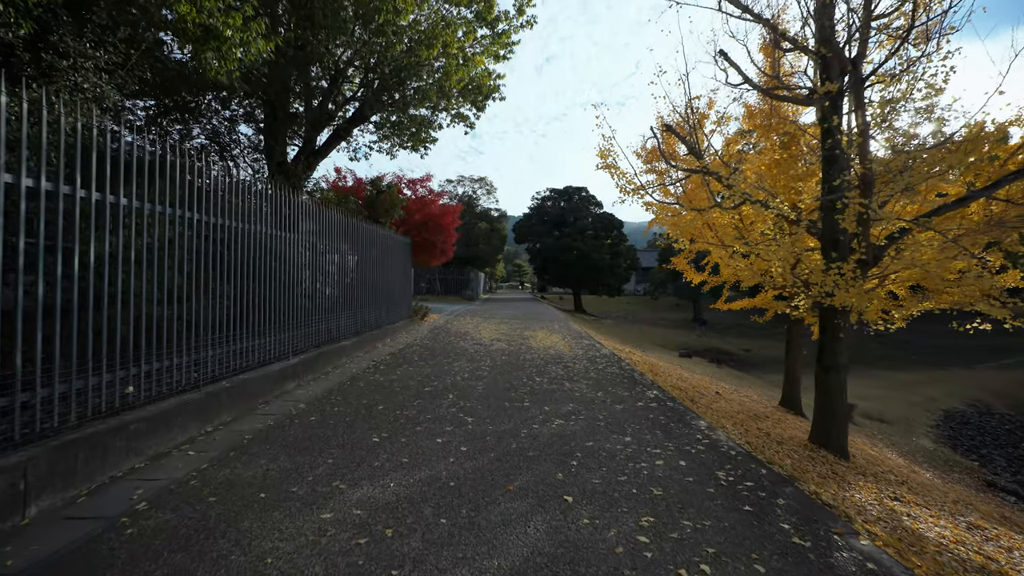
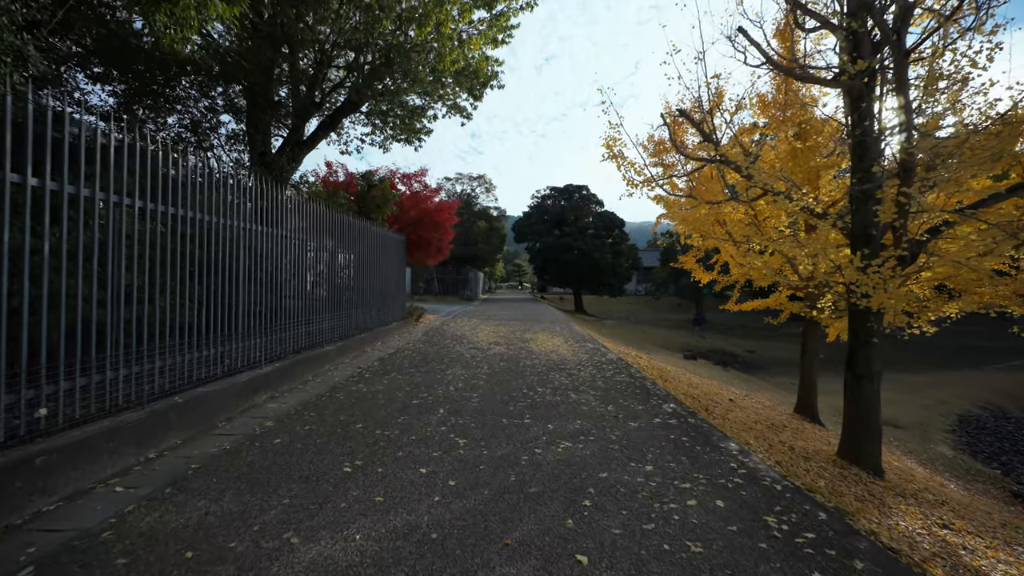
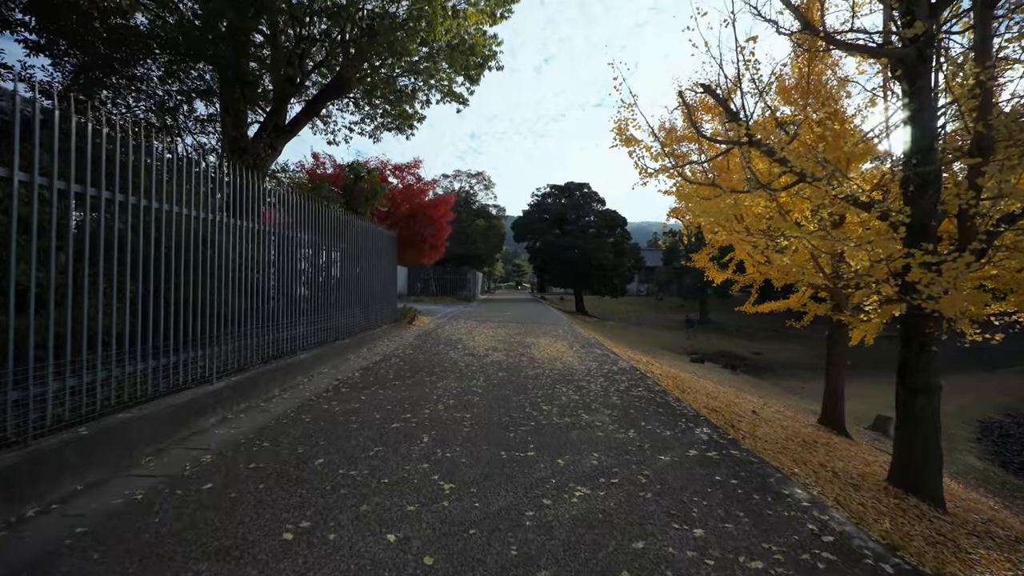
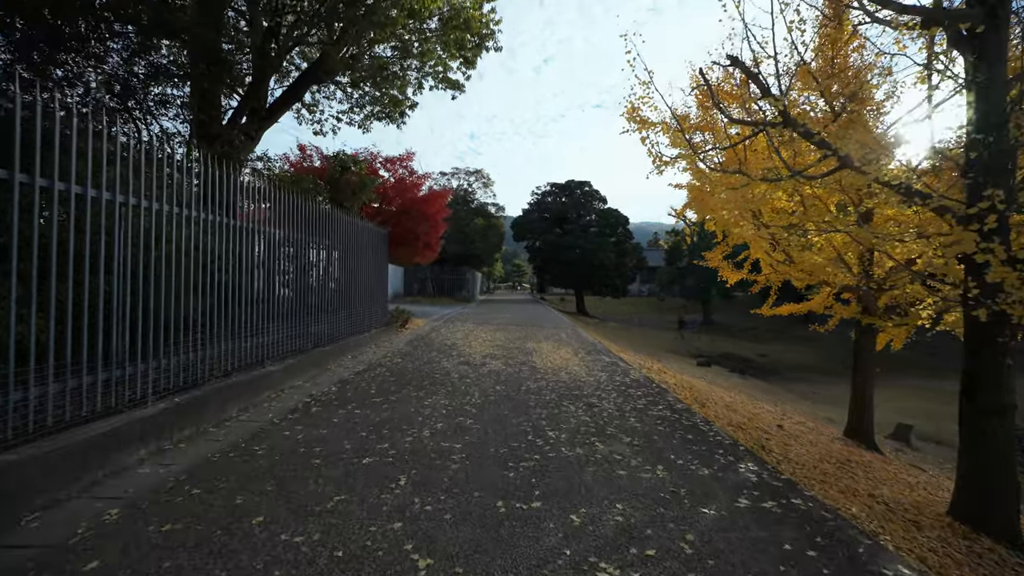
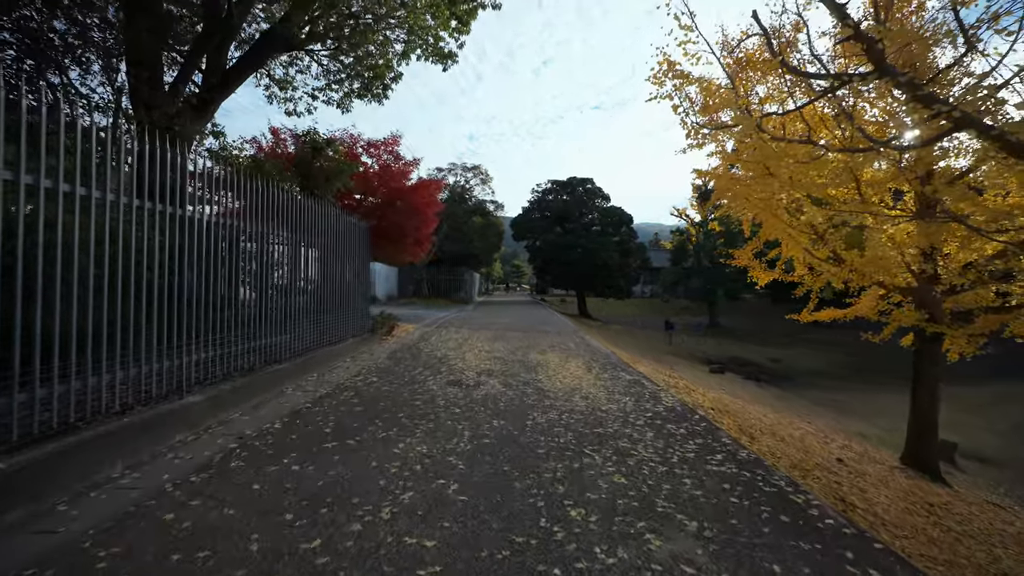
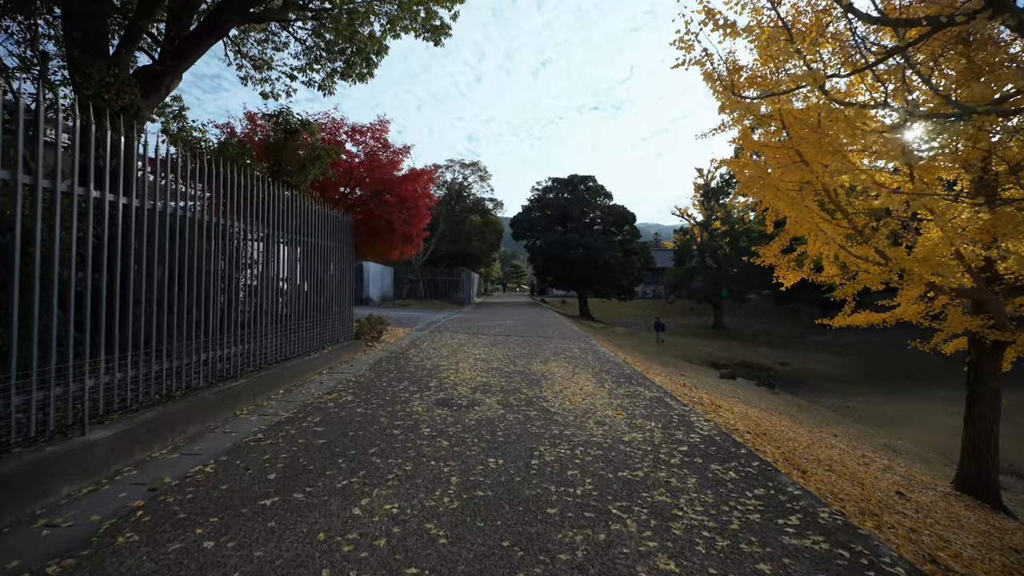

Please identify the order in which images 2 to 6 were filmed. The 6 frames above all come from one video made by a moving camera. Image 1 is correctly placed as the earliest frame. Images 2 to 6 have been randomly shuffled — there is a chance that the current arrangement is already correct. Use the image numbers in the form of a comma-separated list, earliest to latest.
2, 3, 4, 5, 6
